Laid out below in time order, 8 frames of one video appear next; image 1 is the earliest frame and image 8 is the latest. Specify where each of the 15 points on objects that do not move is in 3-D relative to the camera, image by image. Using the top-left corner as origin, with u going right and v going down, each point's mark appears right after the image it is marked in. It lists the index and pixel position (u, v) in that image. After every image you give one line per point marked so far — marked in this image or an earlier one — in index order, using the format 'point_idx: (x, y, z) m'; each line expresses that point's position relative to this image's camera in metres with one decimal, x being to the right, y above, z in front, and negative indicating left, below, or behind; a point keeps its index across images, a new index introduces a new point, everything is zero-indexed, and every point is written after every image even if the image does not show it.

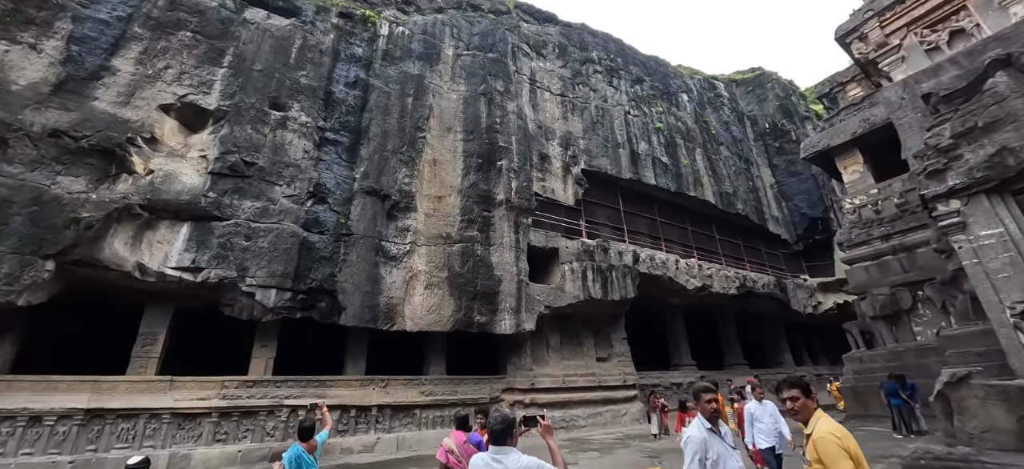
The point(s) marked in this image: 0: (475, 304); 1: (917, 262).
0: (-0.9, -1.7, +9.8) m
1: (+10.2, -0.7, +10.0) m
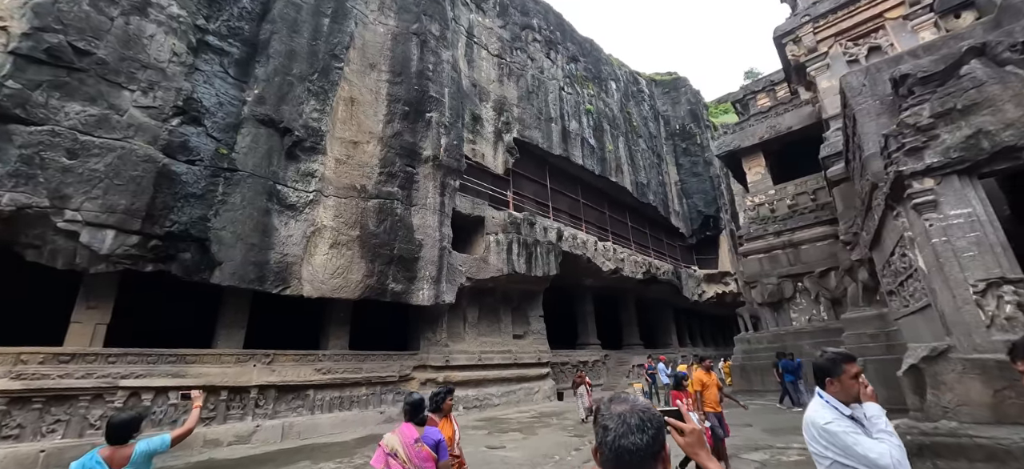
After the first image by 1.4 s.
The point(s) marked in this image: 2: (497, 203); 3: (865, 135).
0: (-2.6, -0.7, +8.5) m
1: (+8.2, -0.6, +11.3) m
2: (-0.5, +0.9, +11.9) m
3: (+4.3, +1.2, +4.8) m
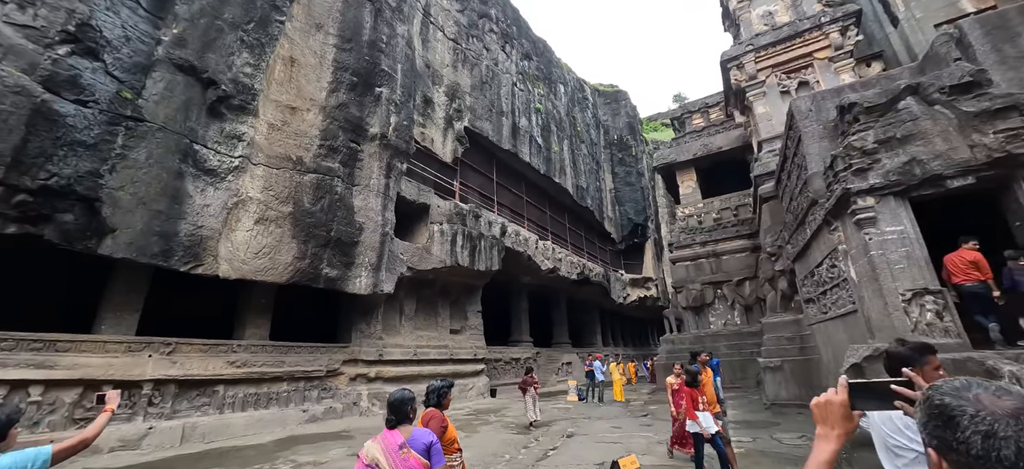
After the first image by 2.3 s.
0: (-3.6, -0.3, +7.7) m
1: (+6.5, -1.0, +12.4) m
2: (-2.0, +1.2, +11.4) m
3: (+4.0, +1.1, +5.3) m
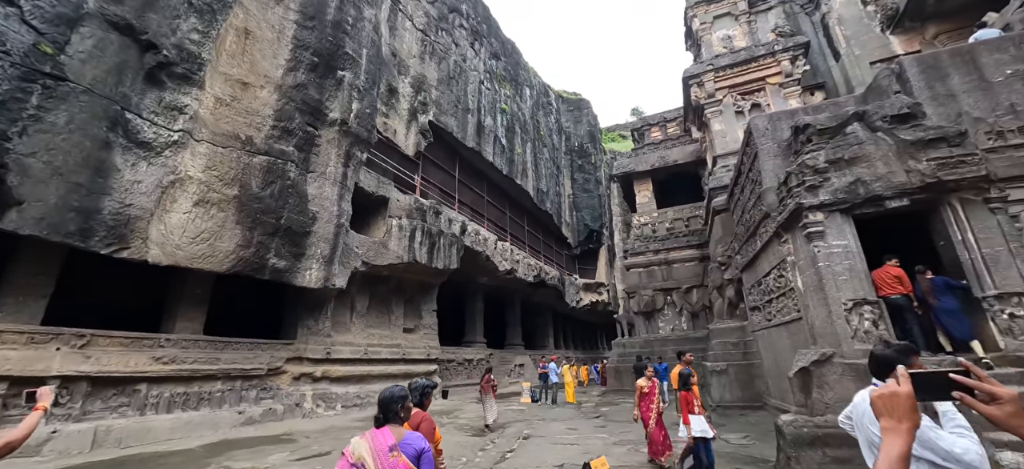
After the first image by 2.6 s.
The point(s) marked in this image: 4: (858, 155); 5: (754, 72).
0: (-4.3, -0.1, +7.1) m
1: (+5.2, -1.3, +12.9) m
2: (-3.0, +1.3, +11.0) m
3: (+3.6, +0.9, +5.6) m
4: (+3.9, +0.9, +4.5) m
5: (+5.8, +3.9, +9.5) m
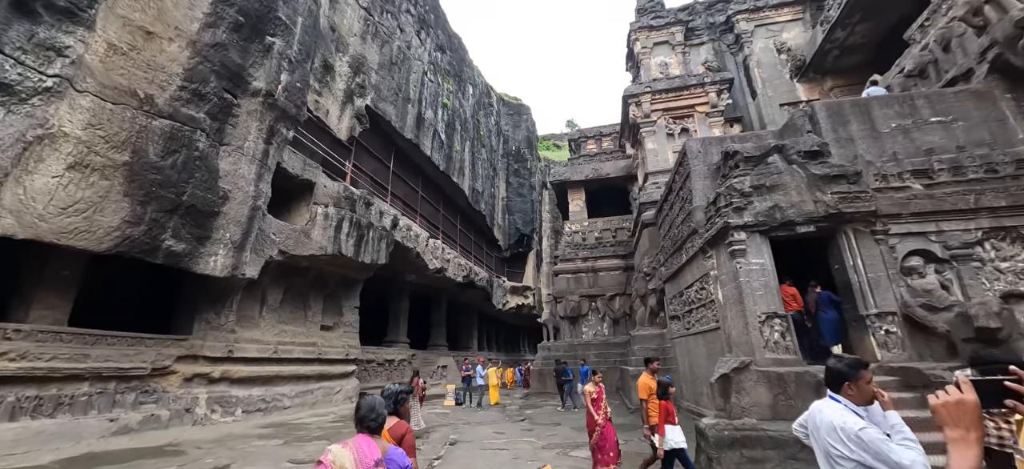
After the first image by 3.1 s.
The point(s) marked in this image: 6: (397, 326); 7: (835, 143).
0: (-5.2, +0.2, +6.1) m
1: (+2.9, -1.6, +13.5) m
2: (-4.6, +1.6, +10.2) m
3: (+2.8, +0.7, +6.1) m
4: (+3.3, +0.6, +5.0) m
5: (+4.5, +3.5, +10.3) m
6: (-4.1, -3.2, +14.1) m
7: (+4.3, +1.2, +5.3) m
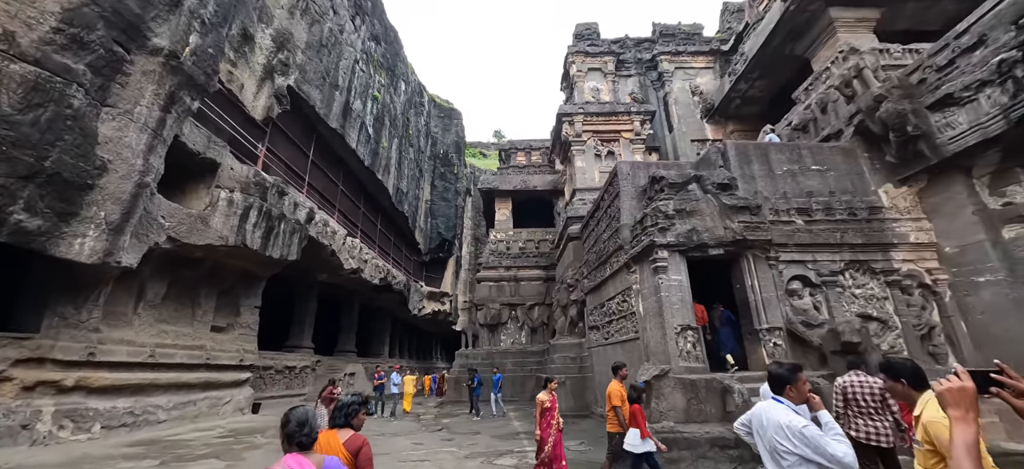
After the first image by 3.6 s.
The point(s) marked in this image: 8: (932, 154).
0: (-6.0, +0.6, +4.9) m
1: (+0.3, -1.9, +13.8) m
2: (-6.2, +1.8, +9.1) m
3: (+1.8, +0.4, +6.5) m
4: (+2.5, +0.4, +5.6) m
5: (+2.8, +3.1, +11.1) m
6: (-6.8, -3.1, +12.9) m
7: (+3.5, +0.8, +6.1) m
8: (+5.9, +1.1, +5.6) m
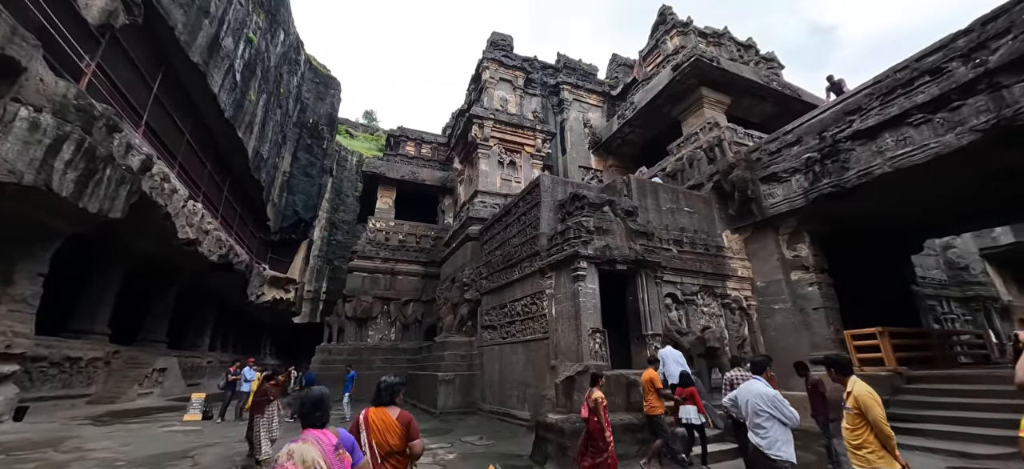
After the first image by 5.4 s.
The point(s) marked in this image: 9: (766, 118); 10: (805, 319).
0: (-6.1, +1.5, +2.7) m
1: (-3.8, -1.7, +13.2) m
2: (-7.6, +2.8, +6.6) m
3: (+0.5, +0.3, +7.1) m
4: (+1.5, +0.1, +6.4) m
5: (+0.2, +2.9, +11.7) m
6: (-10.2, -1.8, +9.8) m
7: (+2.3, +0.5, +7.2) m
8: (+4.8, +0.4, +7.7) m
9: (+7.2, +3.3, +11.3) m
10: (+5.2, -1.5, +7.0) m
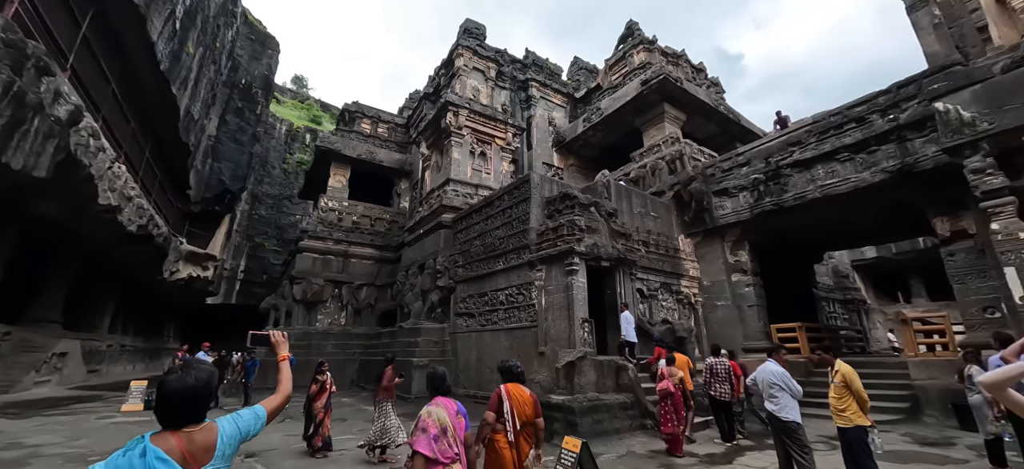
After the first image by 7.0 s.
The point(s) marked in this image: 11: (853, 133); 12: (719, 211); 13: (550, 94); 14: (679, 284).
0: (-5.3, +1.8, +1.9) m
1: (-5.2, -1.1, +12.7) m
2: (-7.3, +3.4, +5.4) m
3: (+0.4, +0.4, +7.5) m
4: (+1.5, +0.1, +7.0) m
5: (-0.7, +3.2, +11.9) m
6: (-10.8, -1.0, +8.2) m
7: (+2.1, +0.5, +7.9) m
8: (+4.4, +0.3, +8.9) m
9: (+6.3, +3.1, +12.8) m
10: (+4.8, -1.7, +8.4) m
11: (+6.0, +1.8, +7.0) m
12: (+4.6, +0.5, +8.8) m
13: (+1.3, +5.1, +14.4) m
14: (+3.6, -1.1, +8.6) m
